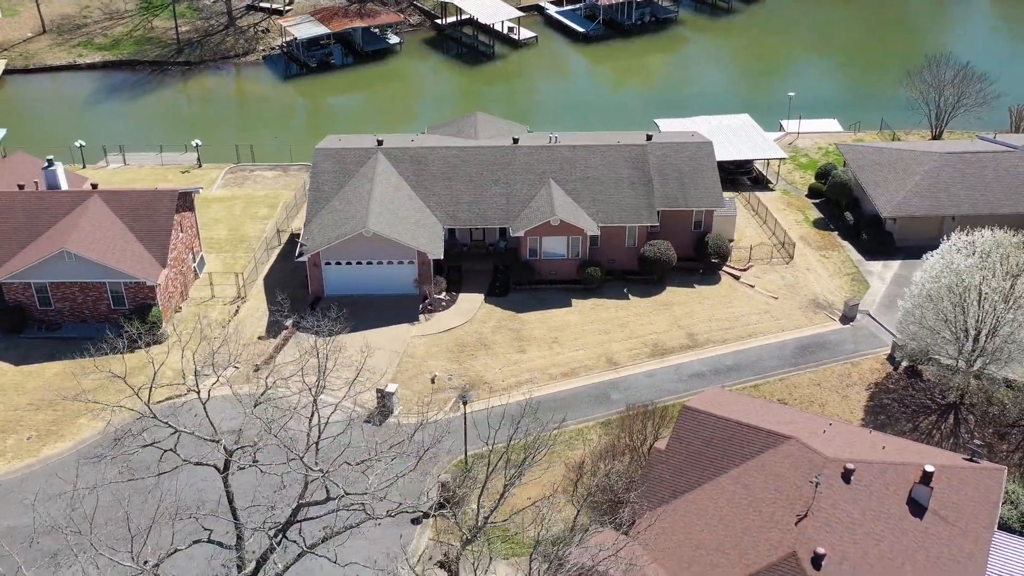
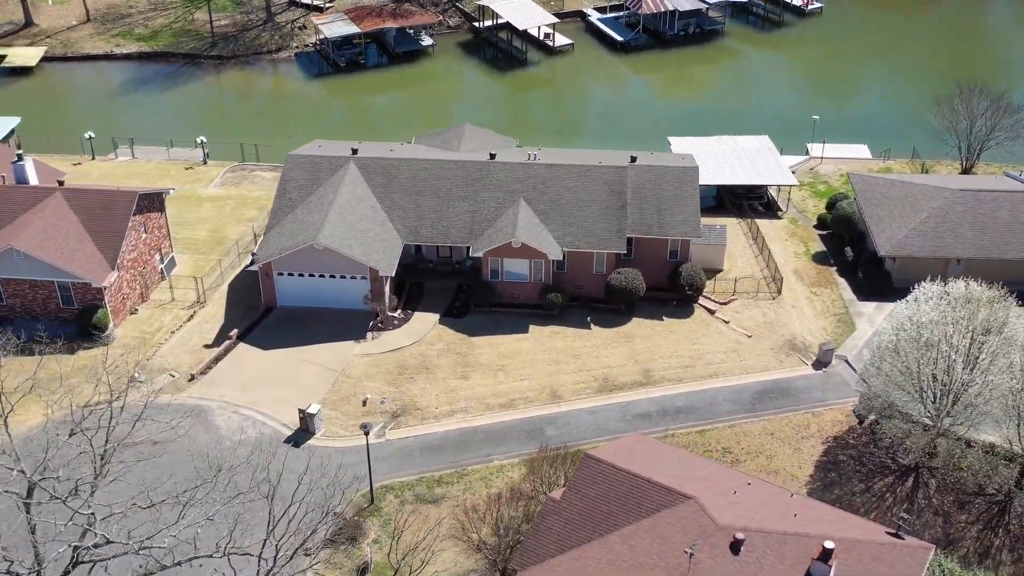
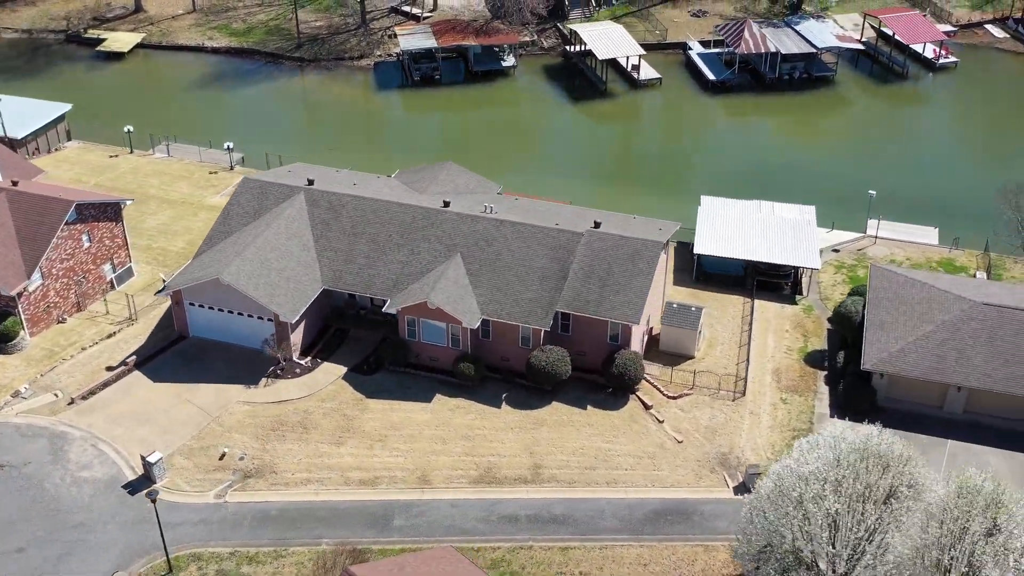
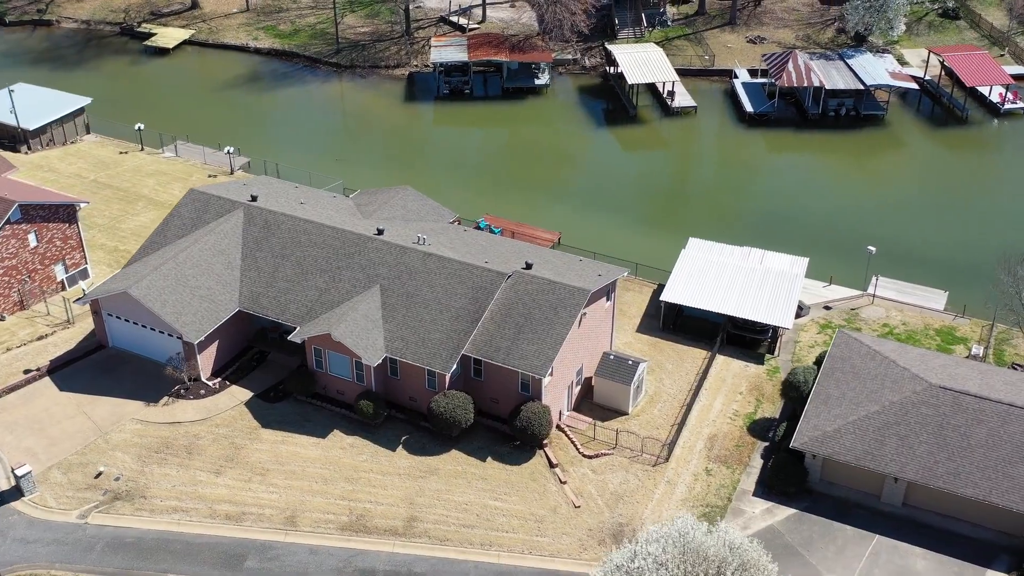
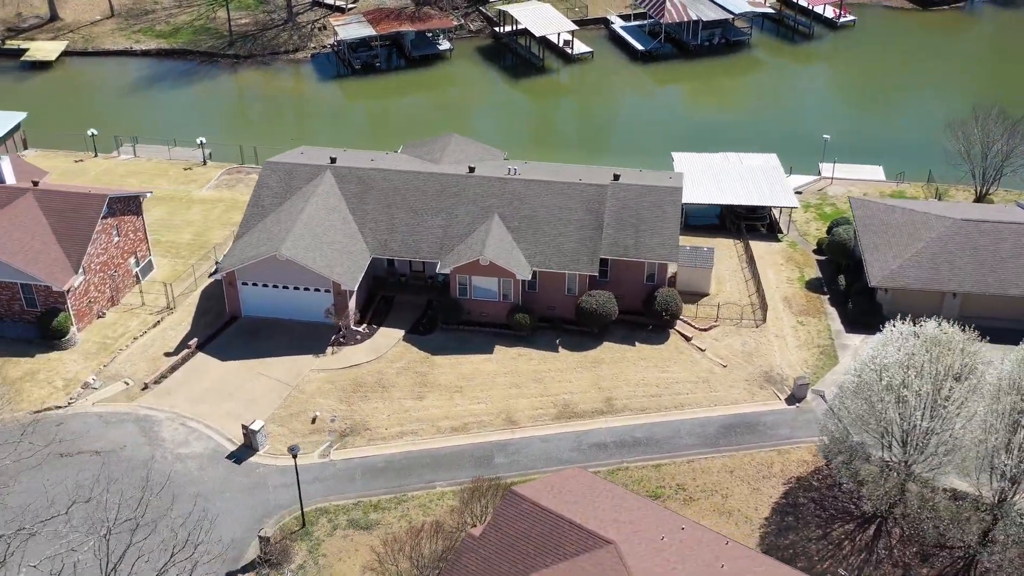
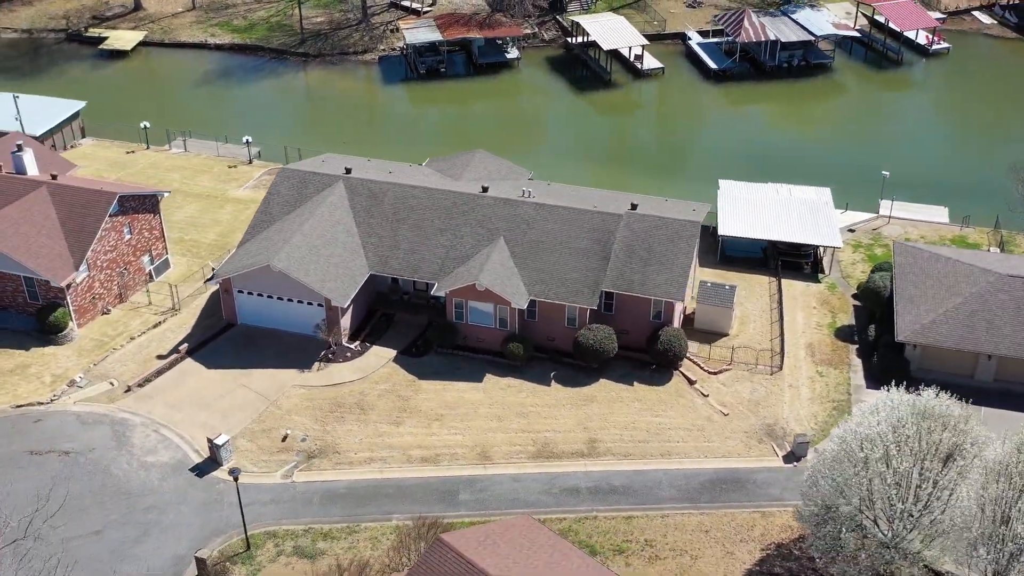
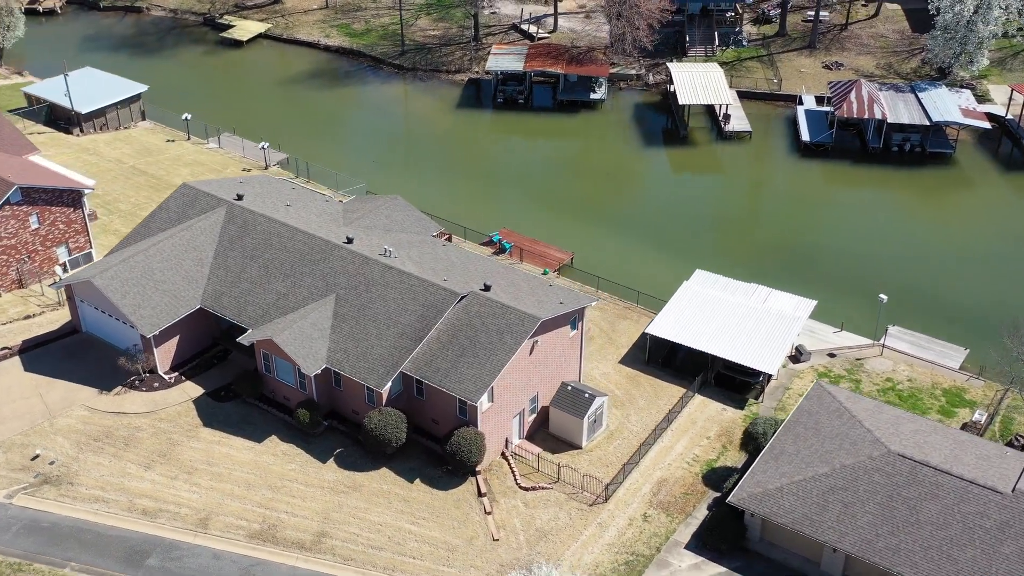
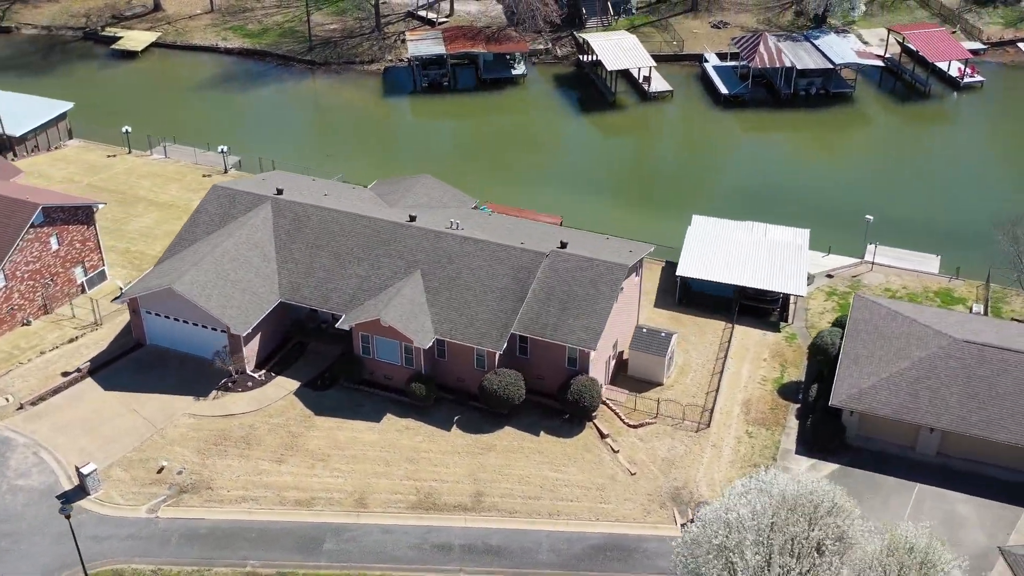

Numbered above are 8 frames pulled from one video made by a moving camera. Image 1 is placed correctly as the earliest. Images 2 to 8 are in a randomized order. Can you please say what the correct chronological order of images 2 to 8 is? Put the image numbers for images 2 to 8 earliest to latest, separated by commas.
2, 5, 6, 3, 8, 4, 7
